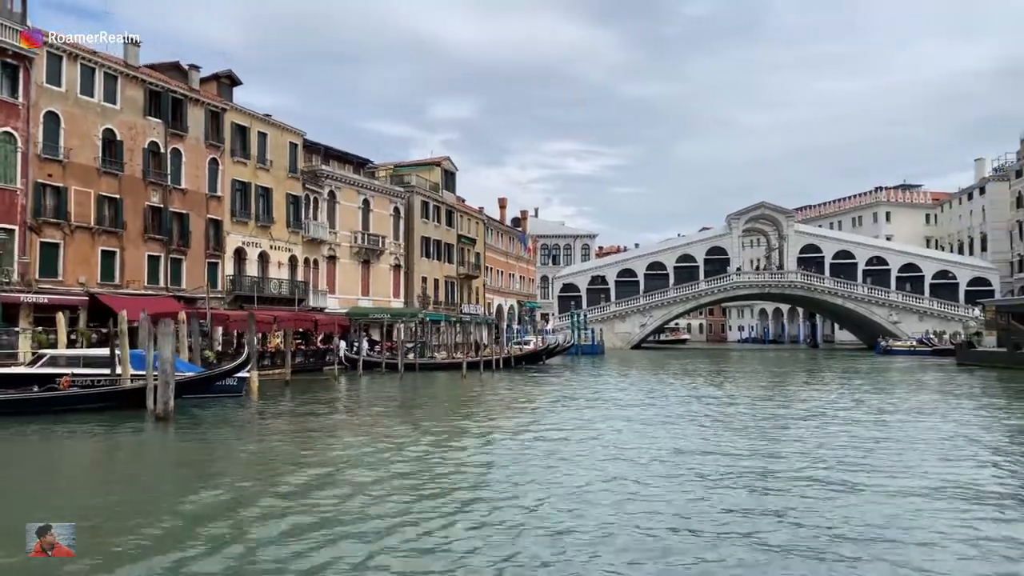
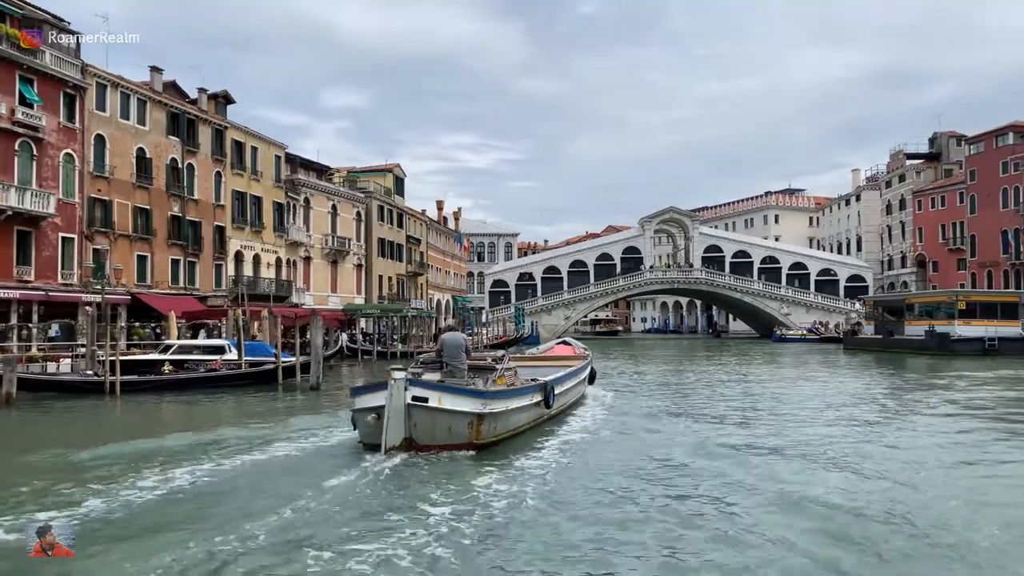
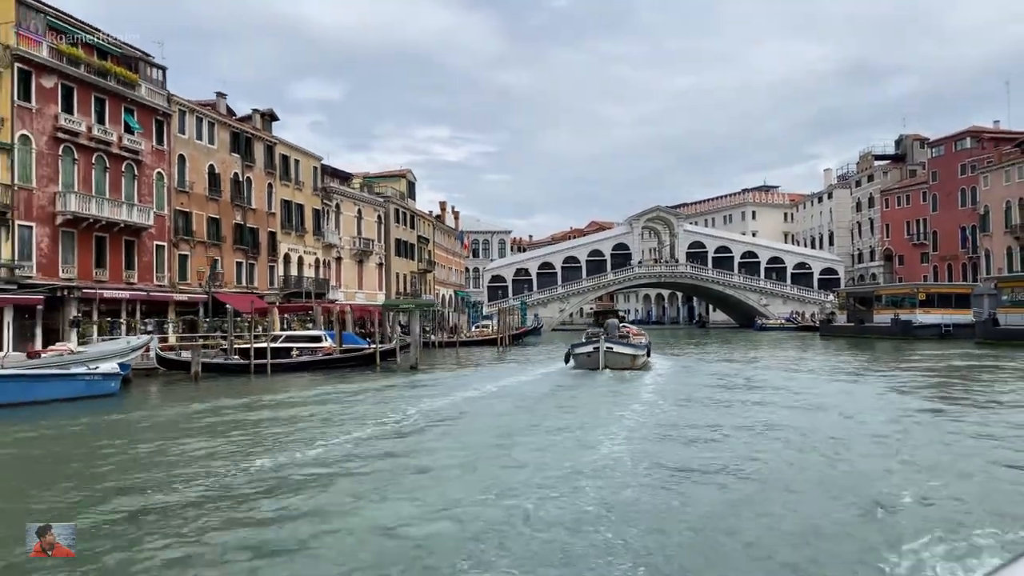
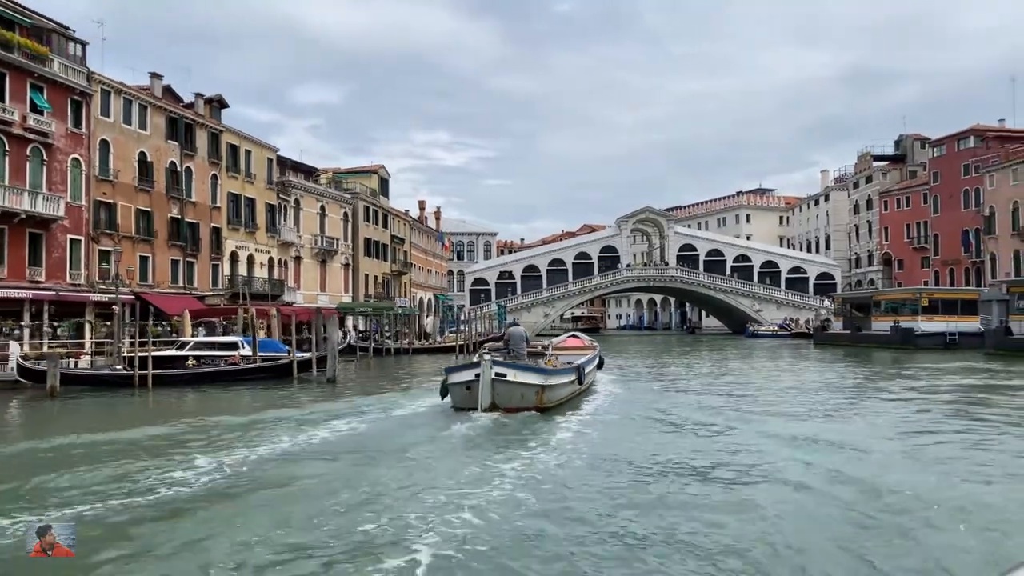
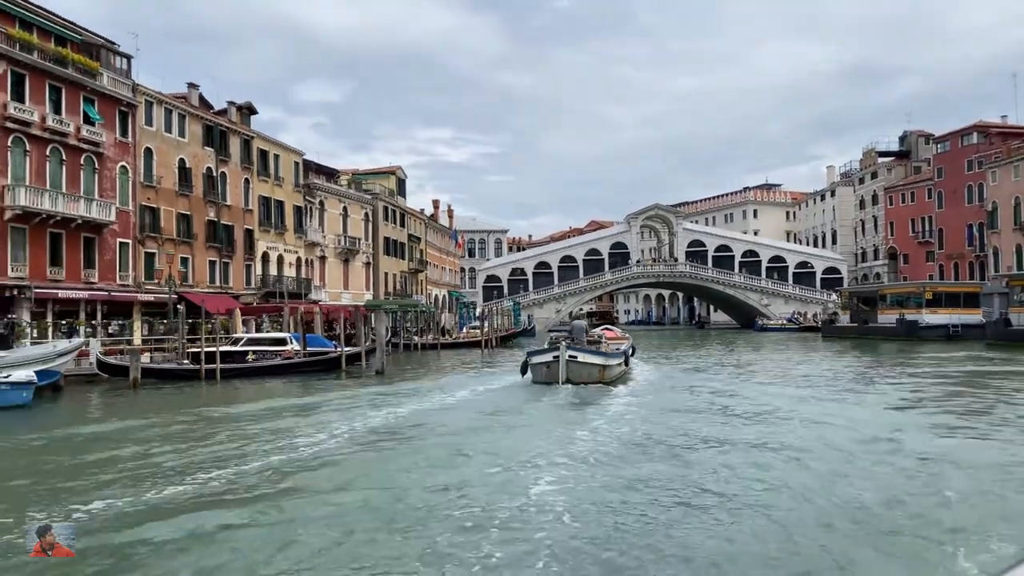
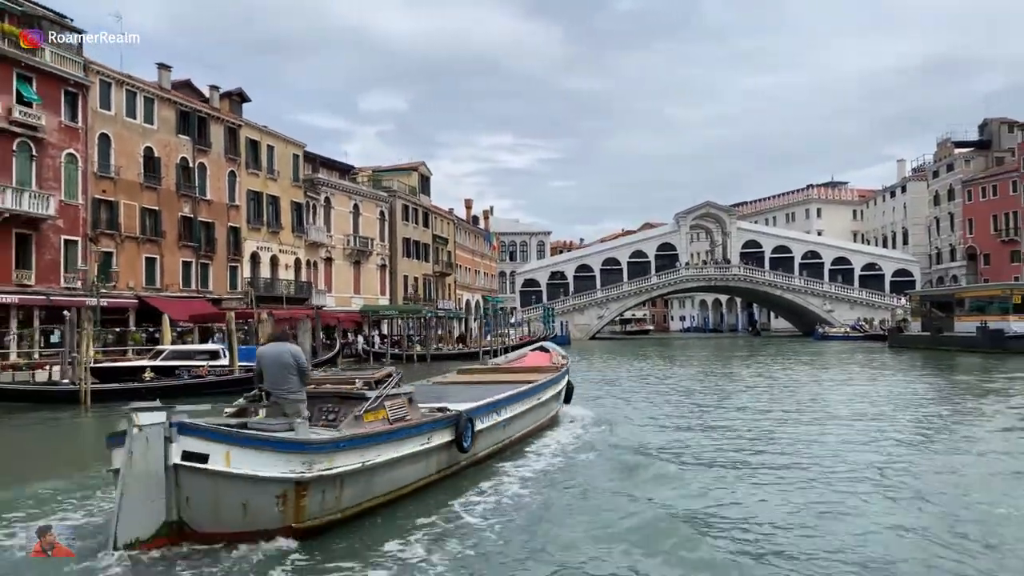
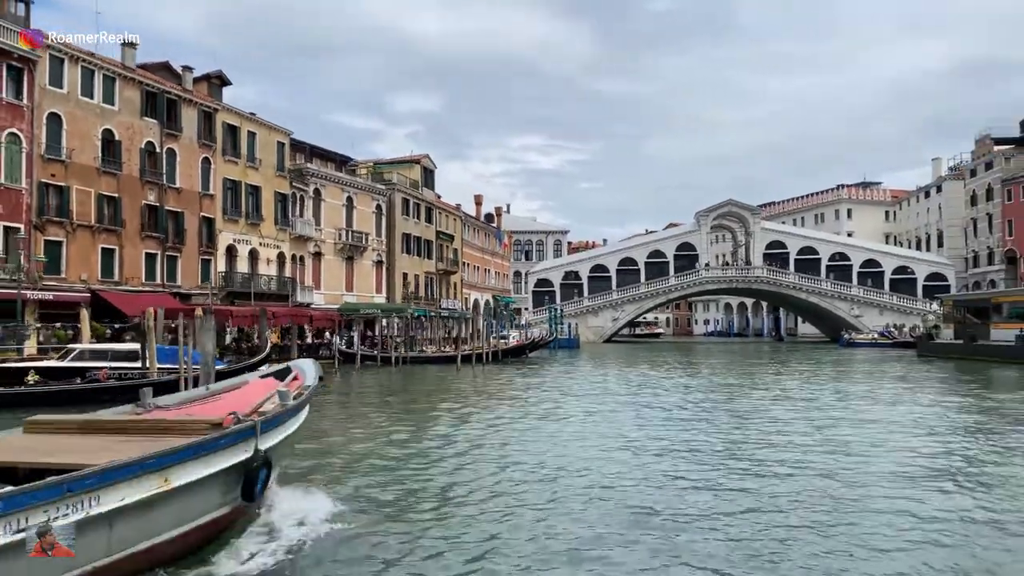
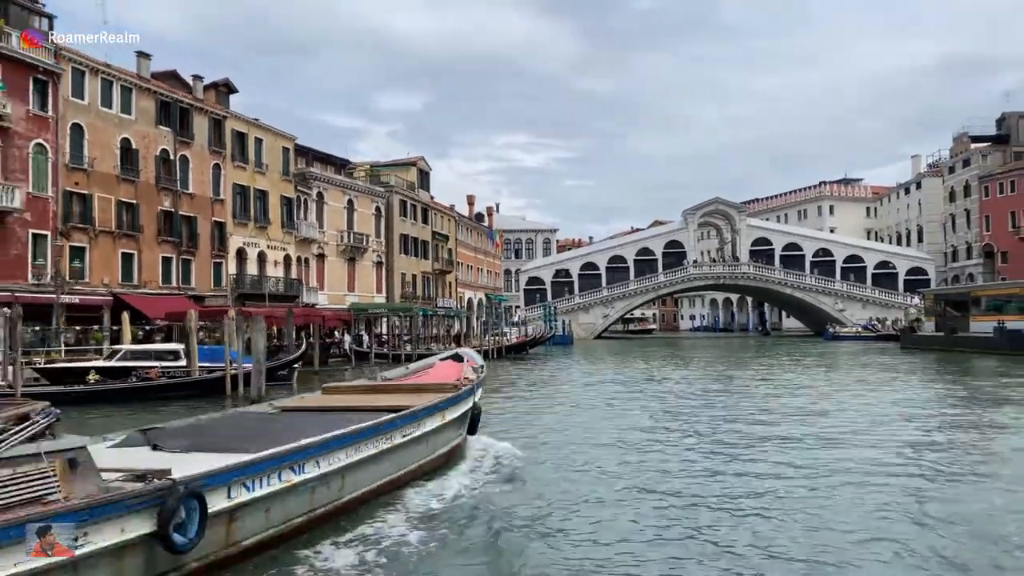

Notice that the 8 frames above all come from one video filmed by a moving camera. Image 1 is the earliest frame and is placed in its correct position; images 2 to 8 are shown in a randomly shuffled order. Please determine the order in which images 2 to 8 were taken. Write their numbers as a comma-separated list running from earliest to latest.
7, 8, 6, 2, 4, 5, 3
